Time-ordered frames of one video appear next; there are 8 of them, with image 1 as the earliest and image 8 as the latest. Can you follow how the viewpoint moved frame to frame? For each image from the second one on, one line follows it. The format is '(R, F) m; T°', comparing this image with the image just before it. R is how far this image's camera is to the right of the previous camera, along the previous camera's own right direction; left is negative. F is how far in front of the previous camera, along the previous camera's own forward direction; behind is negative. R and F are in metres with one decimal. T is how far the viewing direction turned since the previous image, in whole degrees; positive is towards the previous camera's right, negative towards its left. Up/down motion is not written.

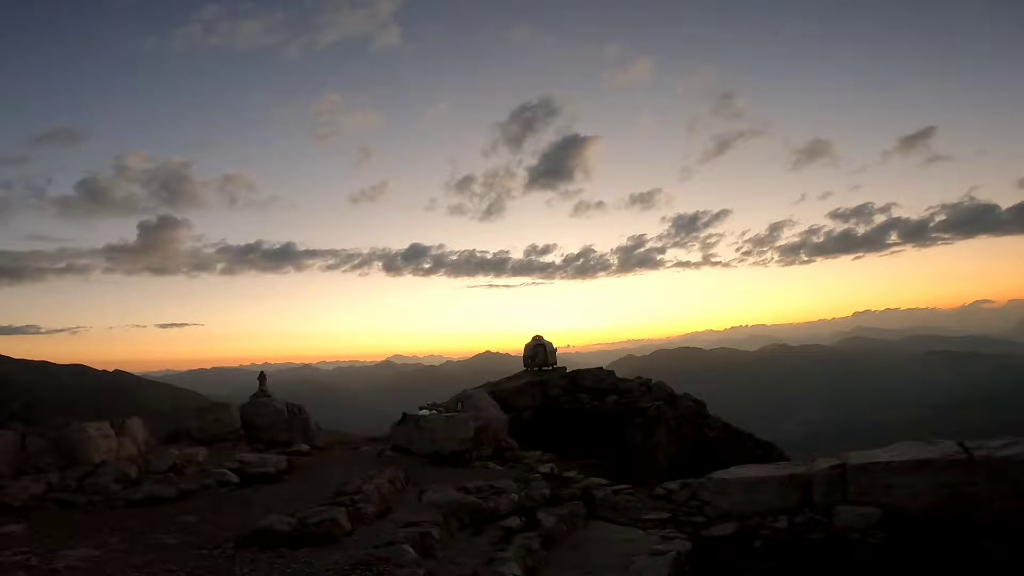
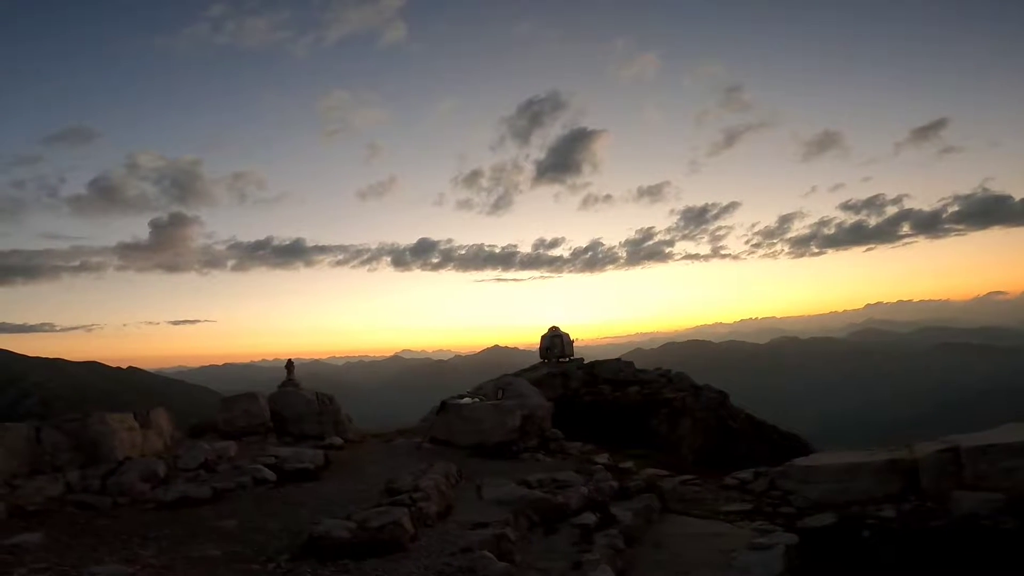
(-1.2, +1.7) m; -1°
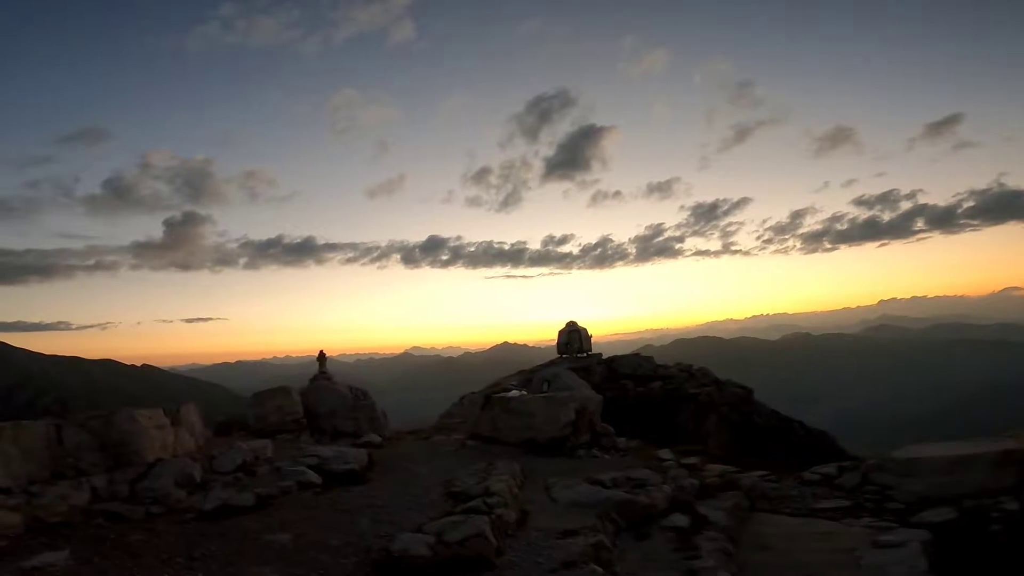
(-1.2, +1.5) m; -1°
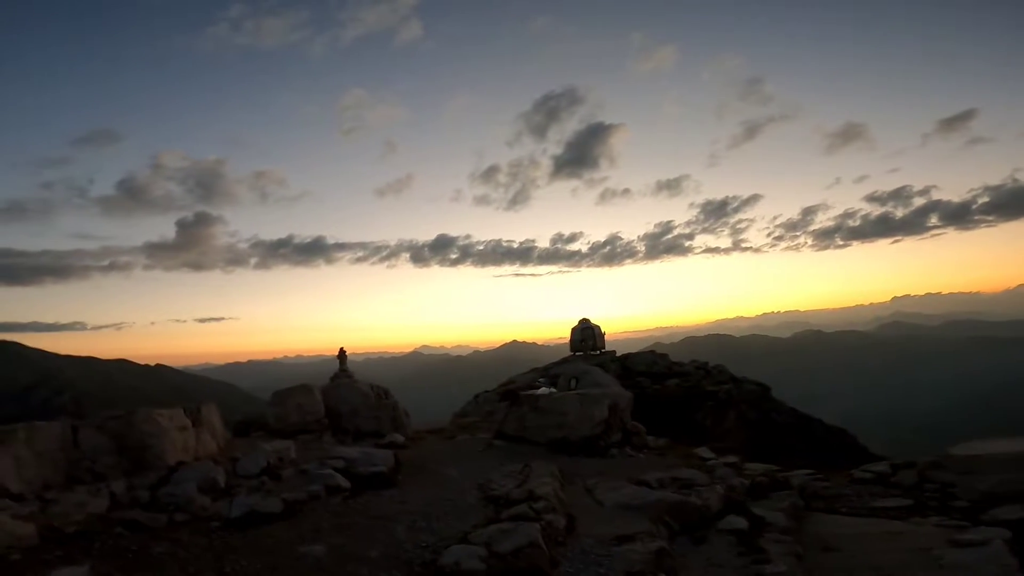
(-0.5, +0.7) m; -1°
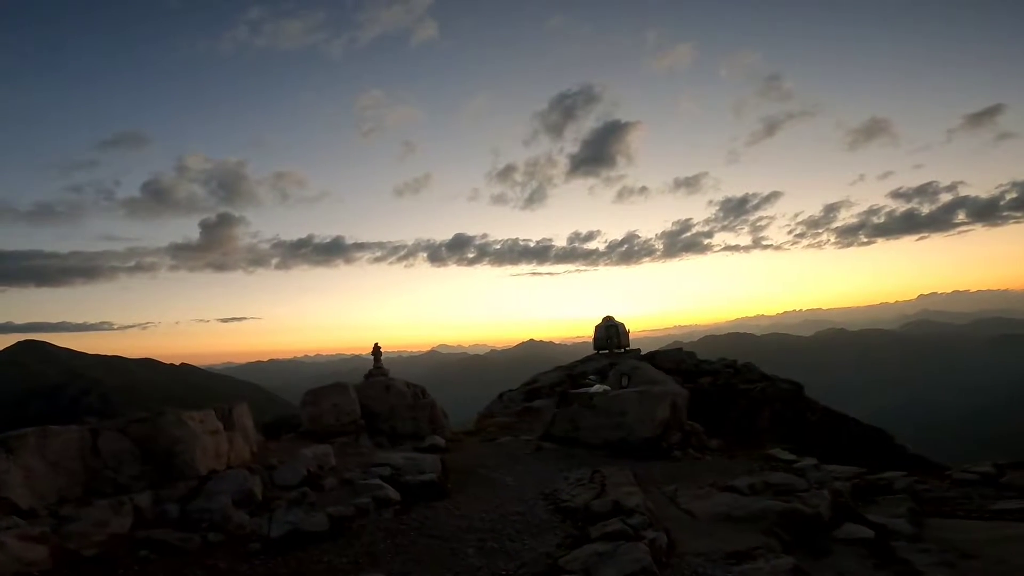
(-0.8, +1.4) m; -2°
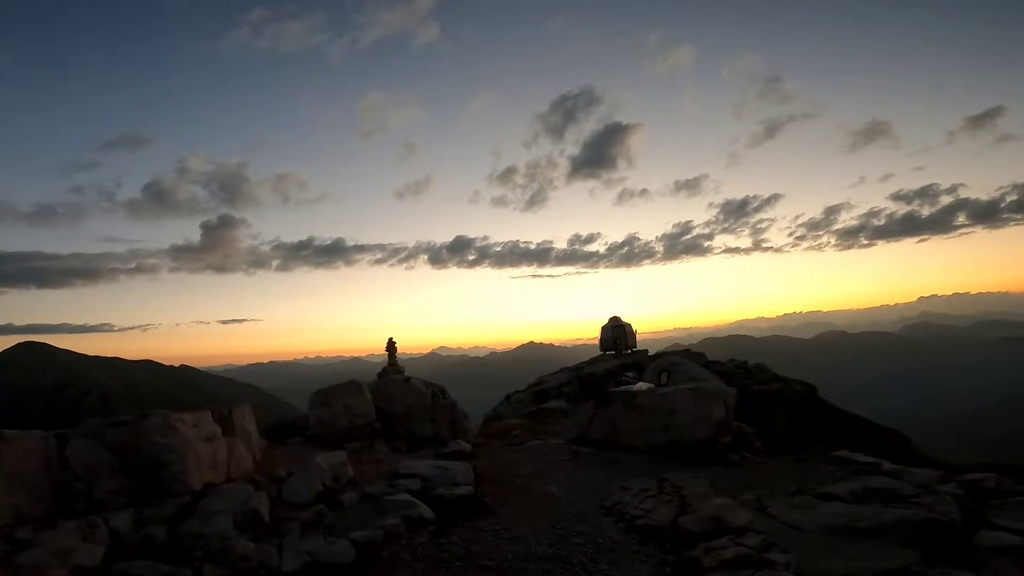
(-0.8, +1.8) m; 0°
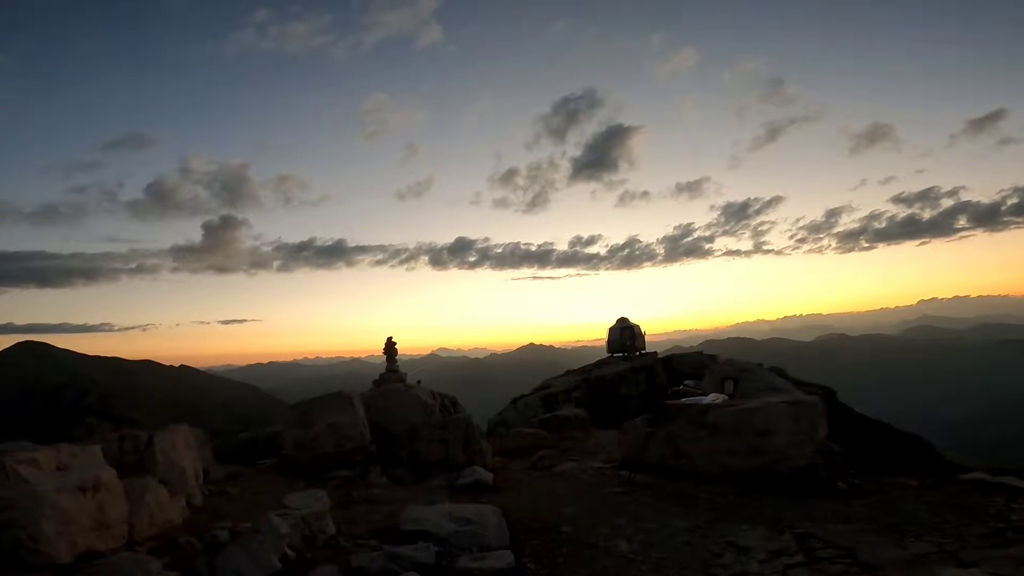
(-0.6, +3.4) m; 0°
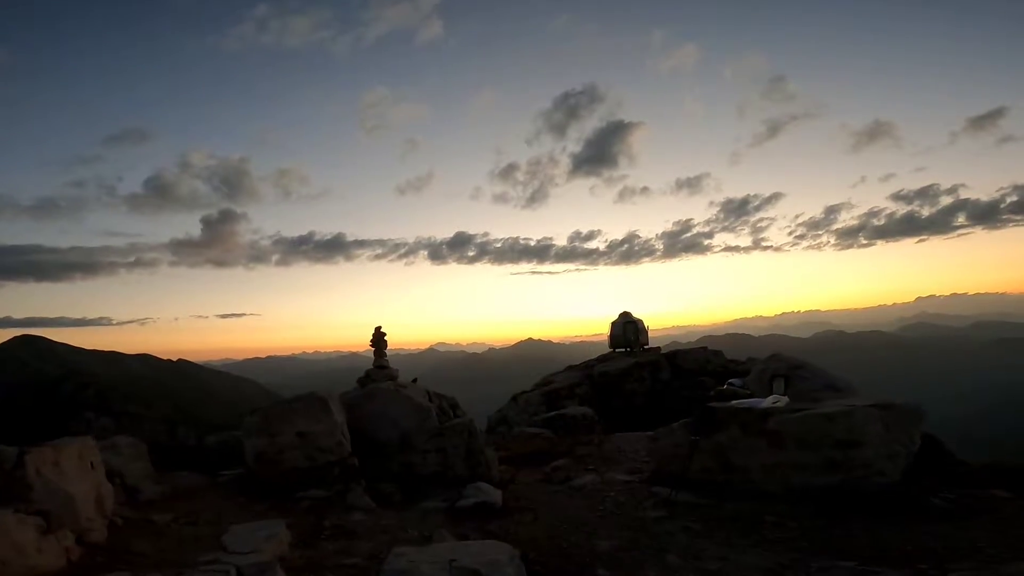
(-0.2, +2.3) m; 0°
